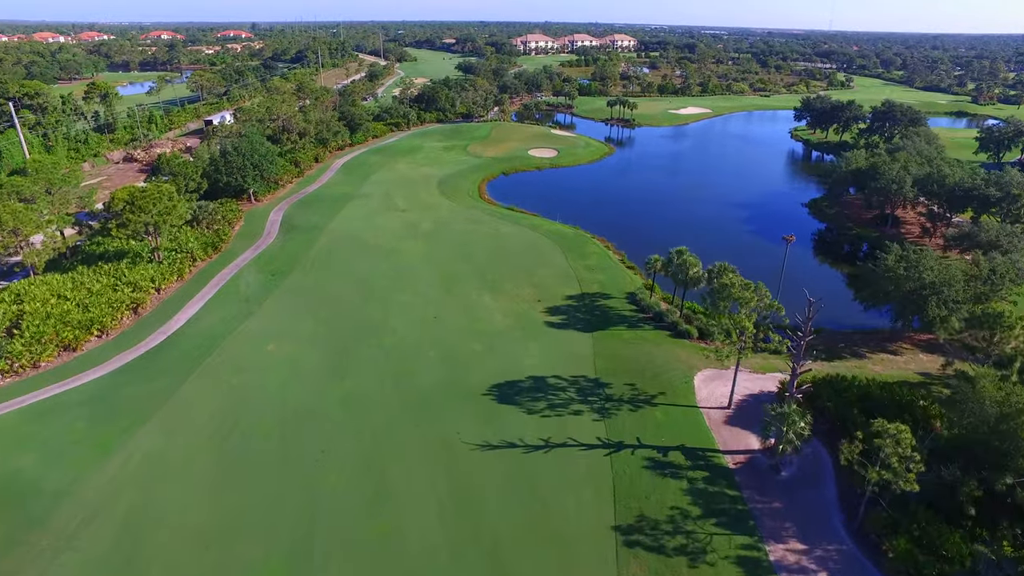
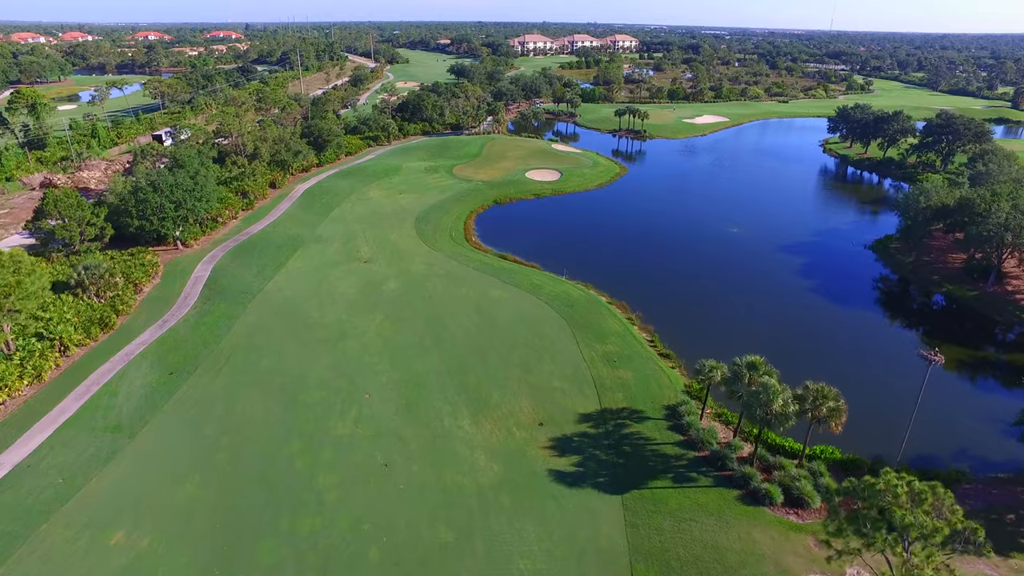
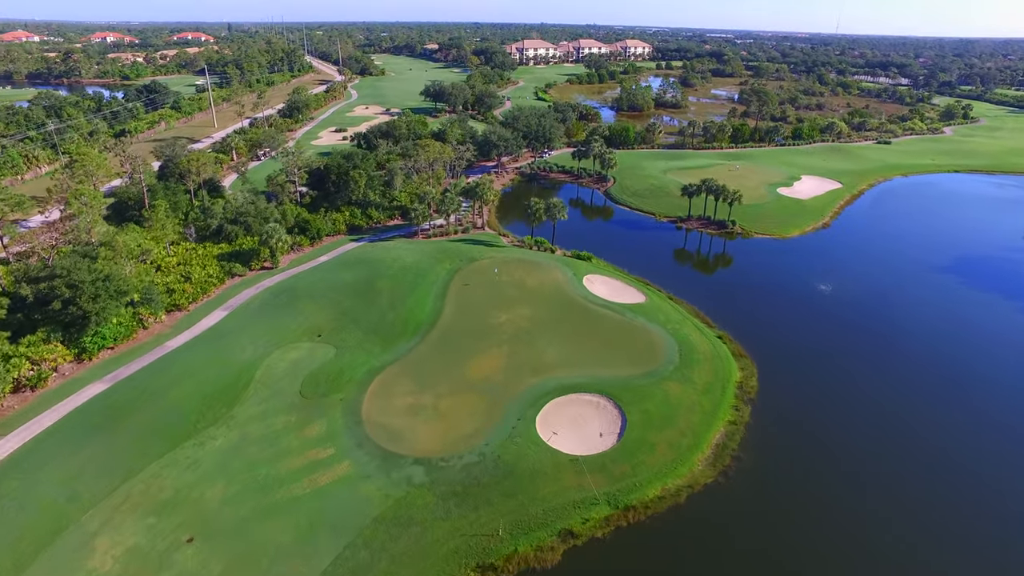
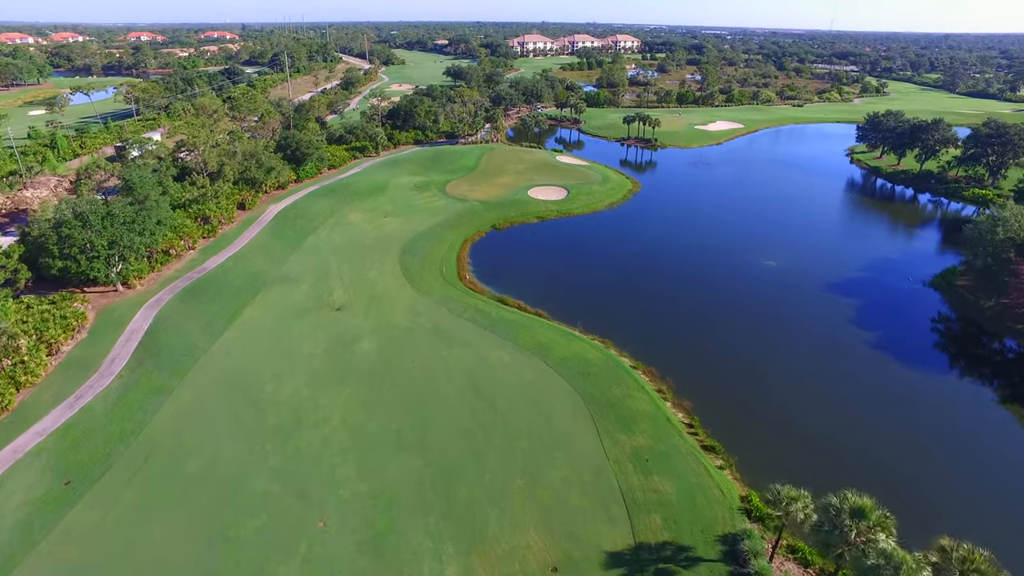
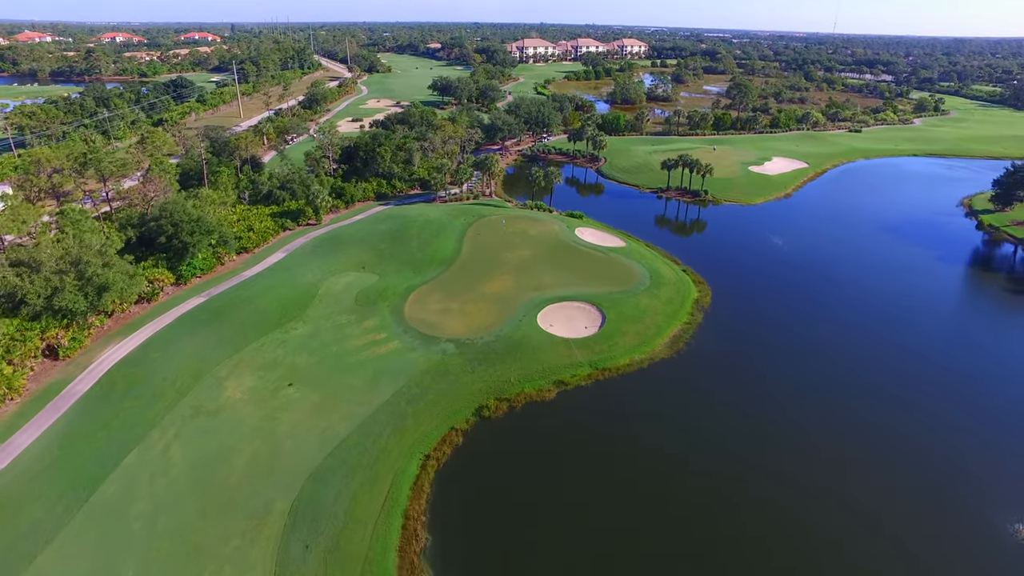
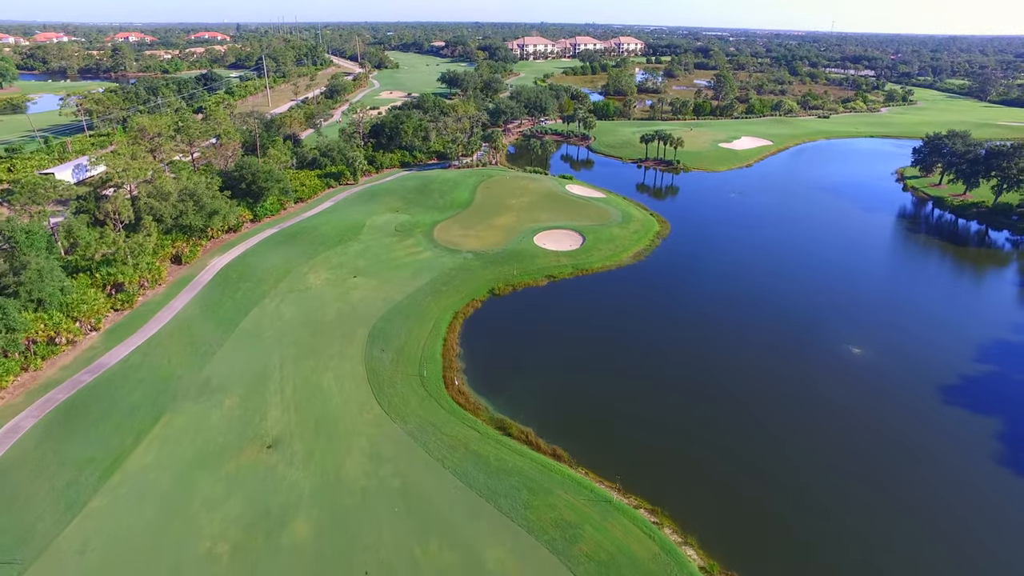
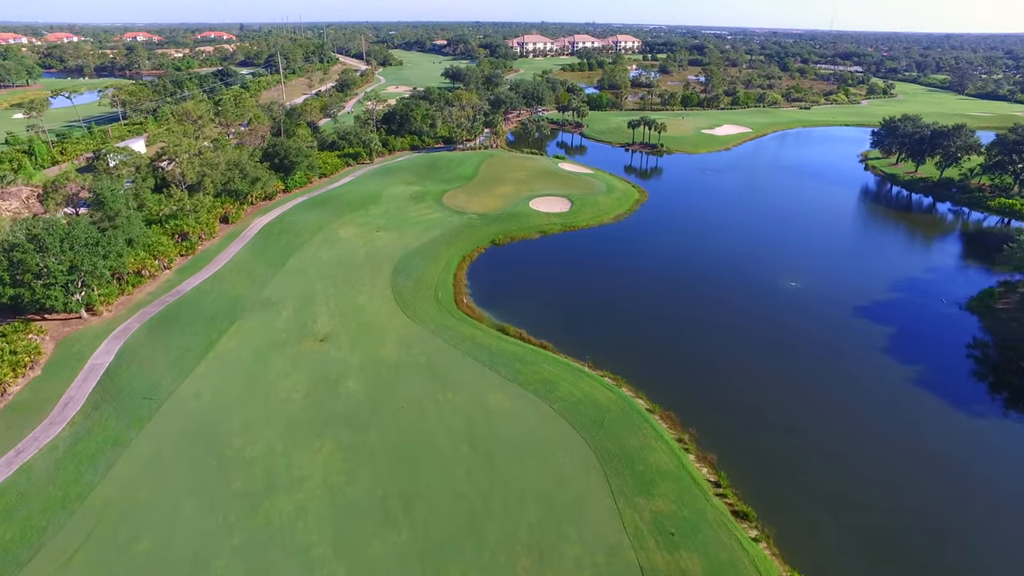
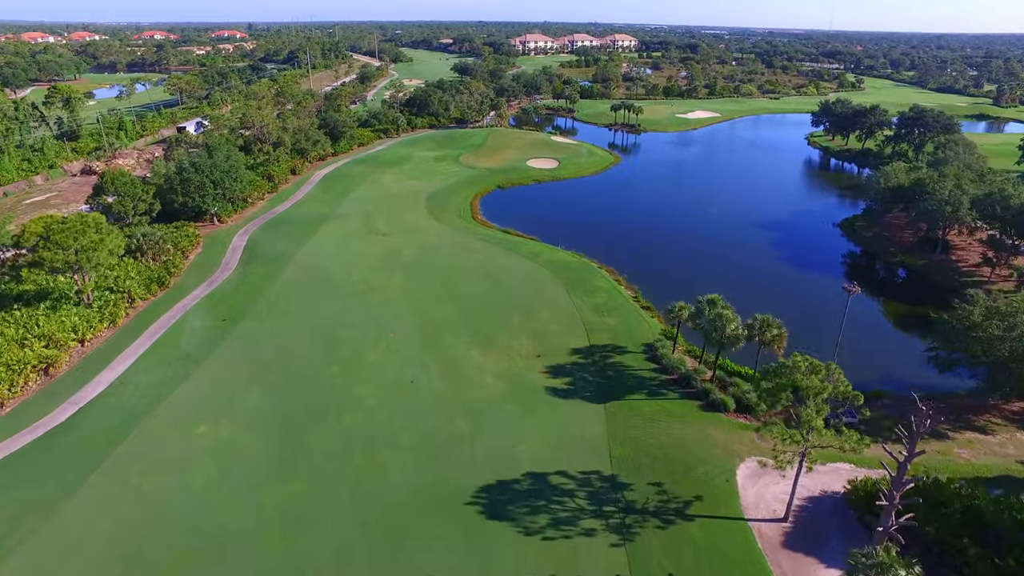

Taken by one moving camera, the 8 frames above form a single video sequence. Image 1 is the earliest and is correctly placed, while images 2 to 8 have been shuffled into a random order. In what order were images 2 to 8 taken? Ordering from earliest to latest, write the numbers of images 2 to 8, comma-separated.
8, 2, 4, 7, 6, 5, 3
